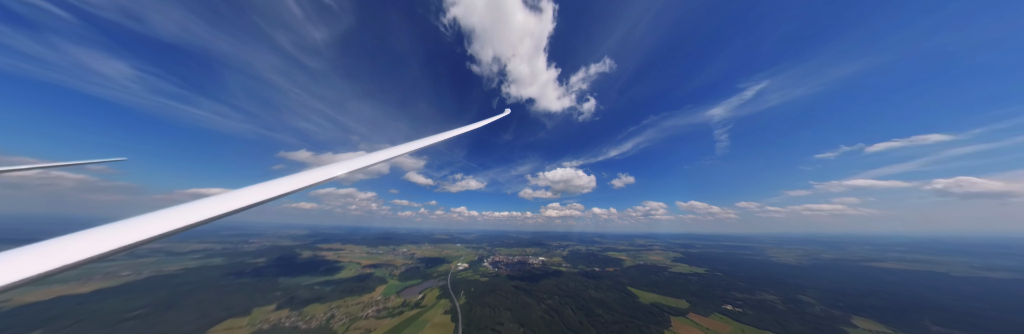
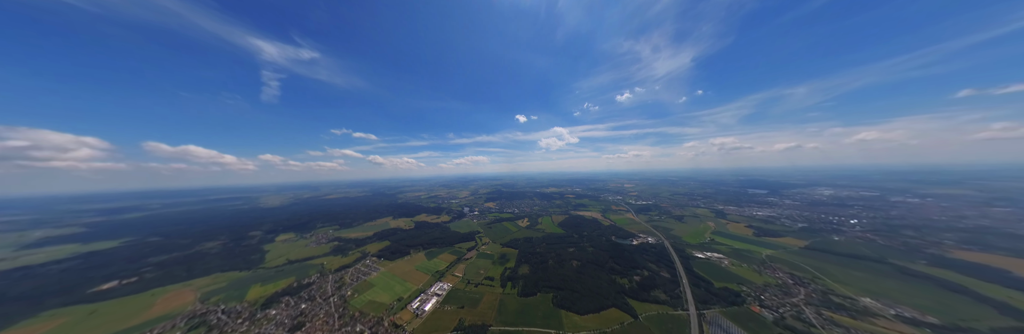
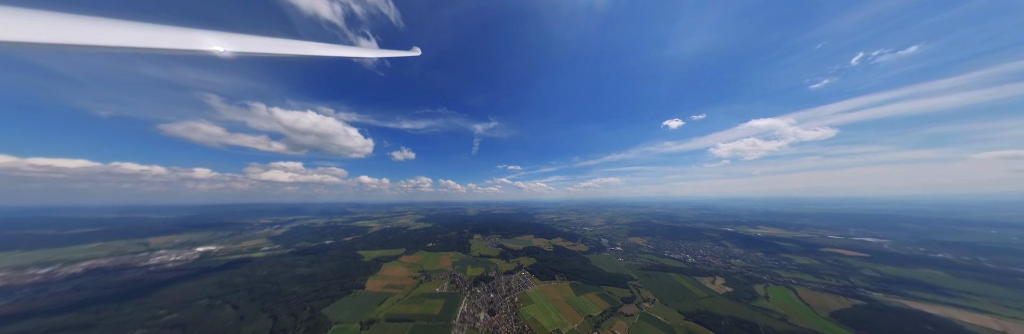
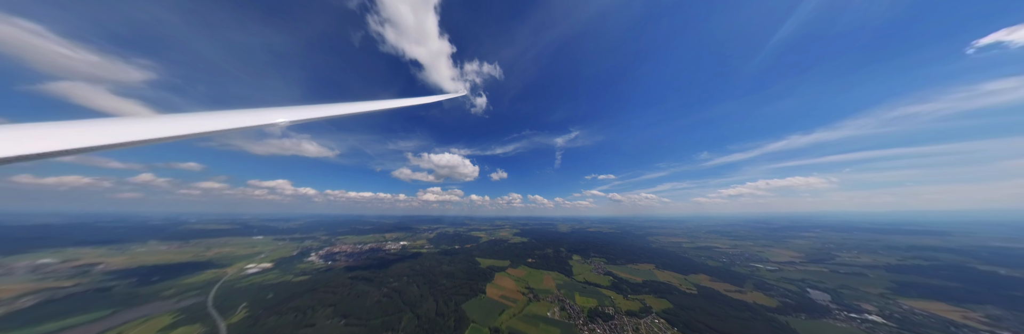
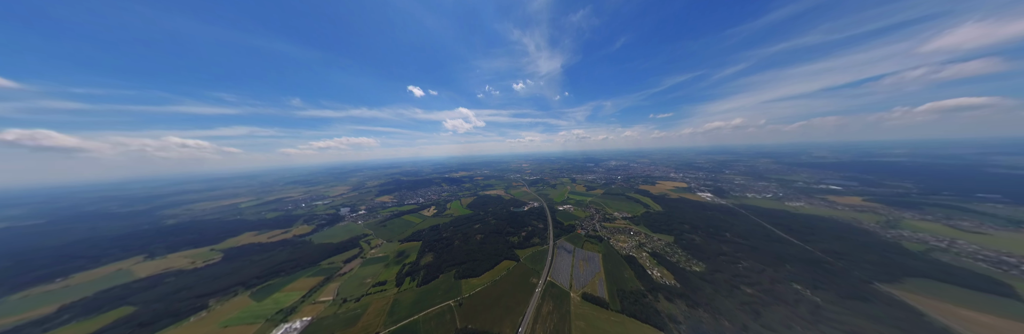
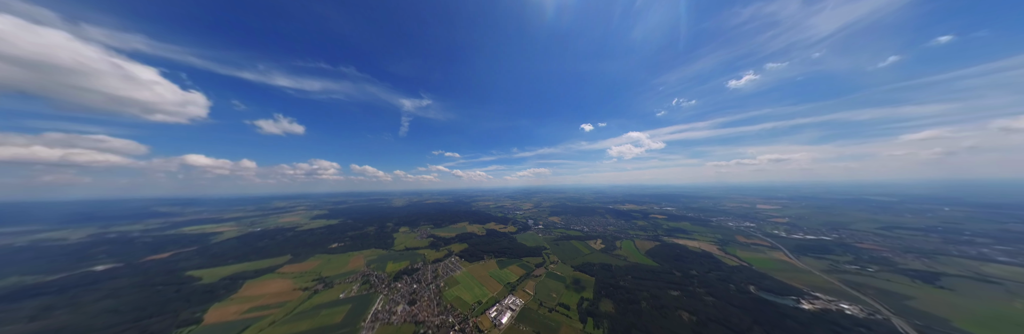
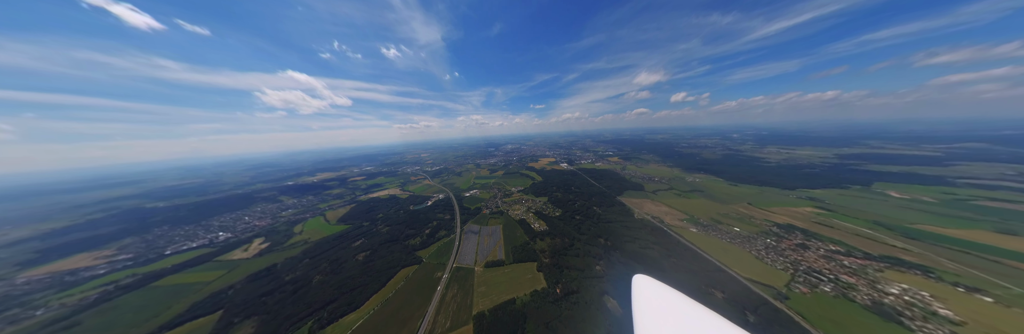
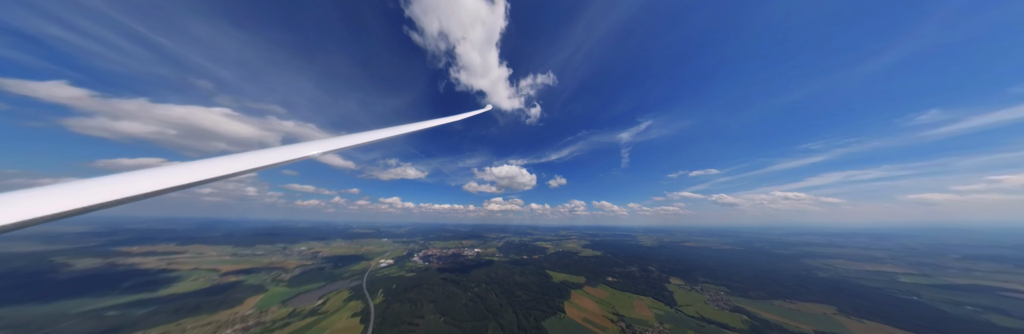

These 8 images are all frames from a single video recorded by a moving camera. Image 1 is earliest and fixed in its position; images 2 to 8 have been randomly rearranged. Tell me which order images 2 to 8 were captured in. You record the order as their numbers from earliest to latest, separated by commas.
8, 4, 3, 6, 2, 5, 7
